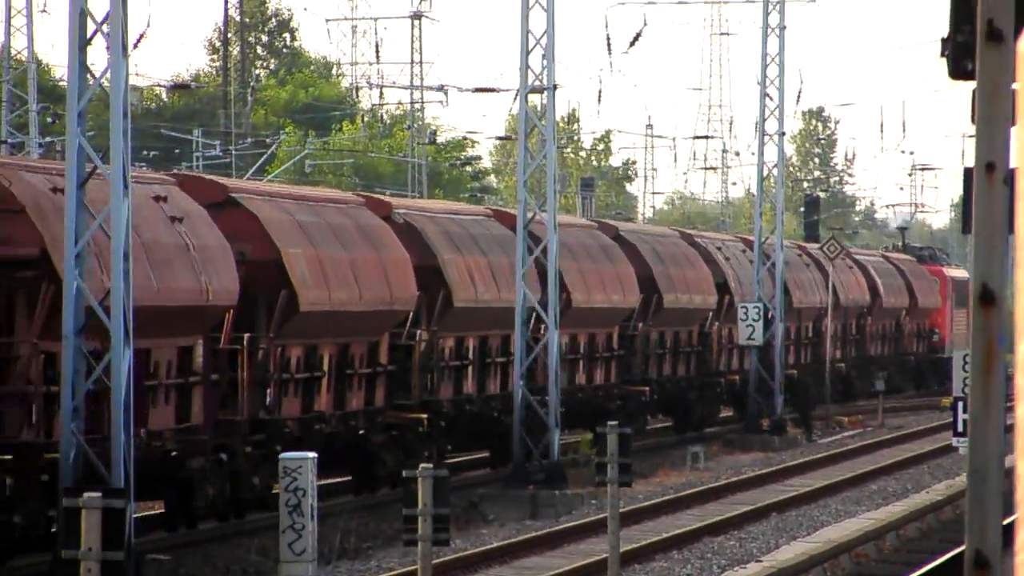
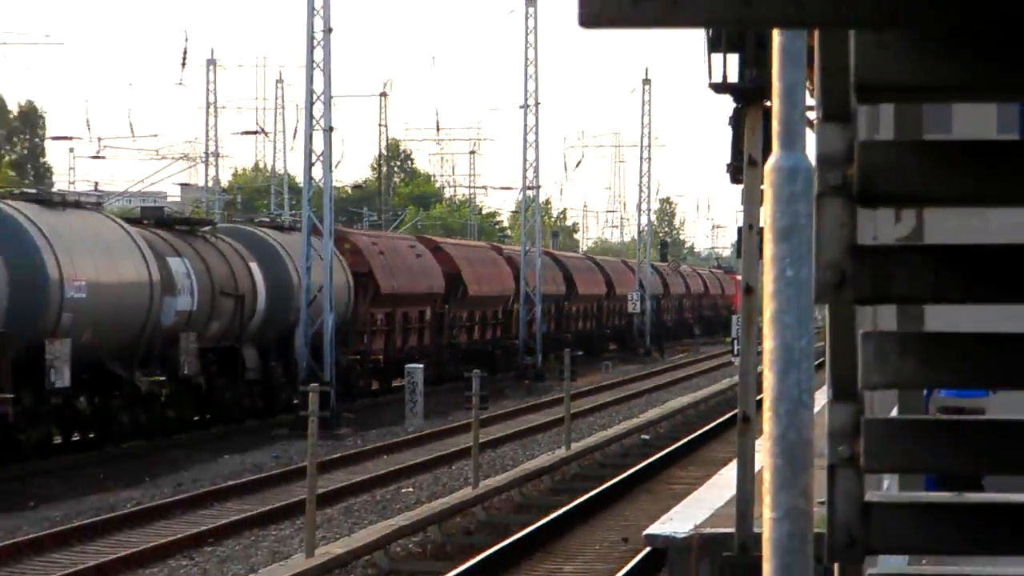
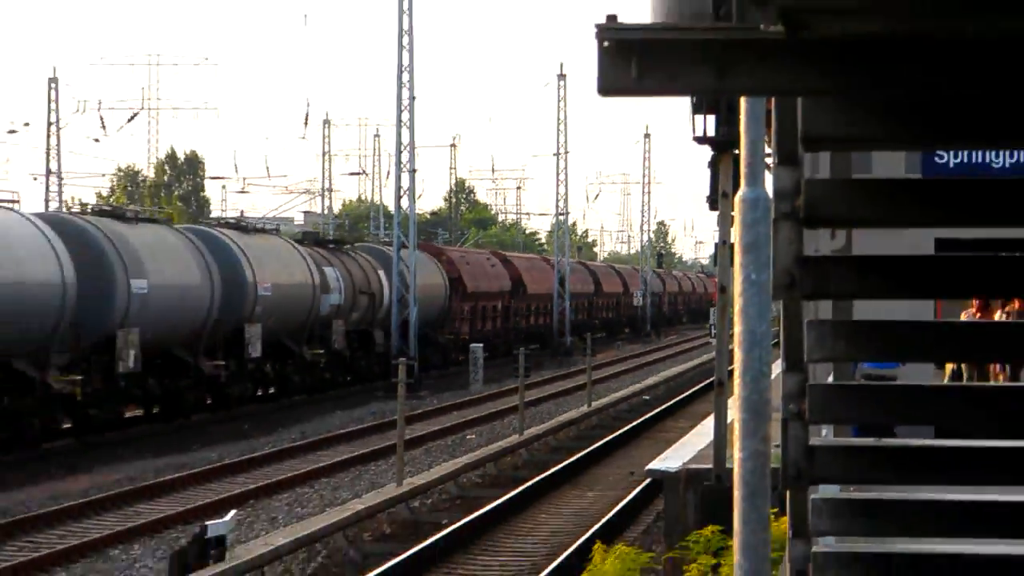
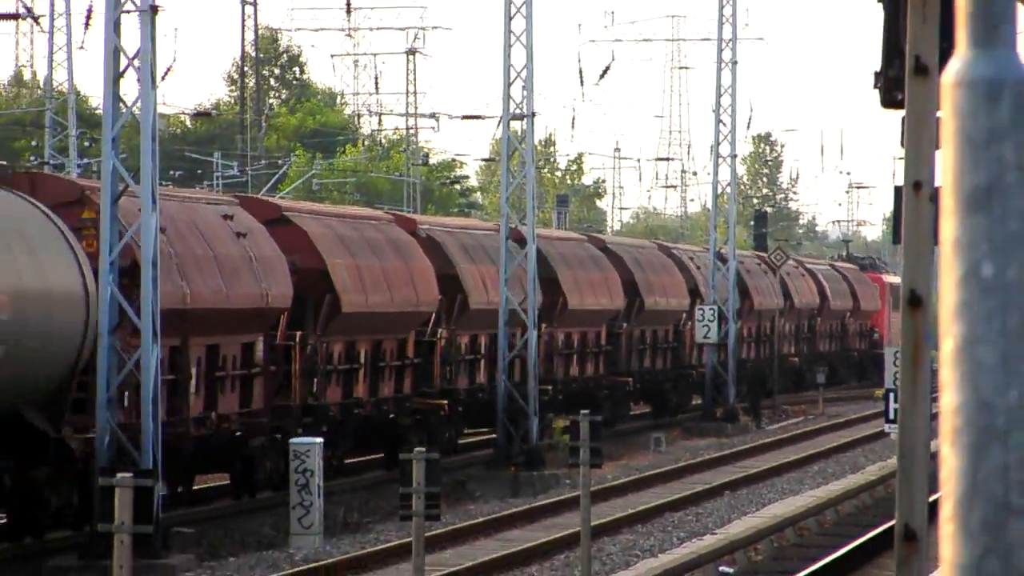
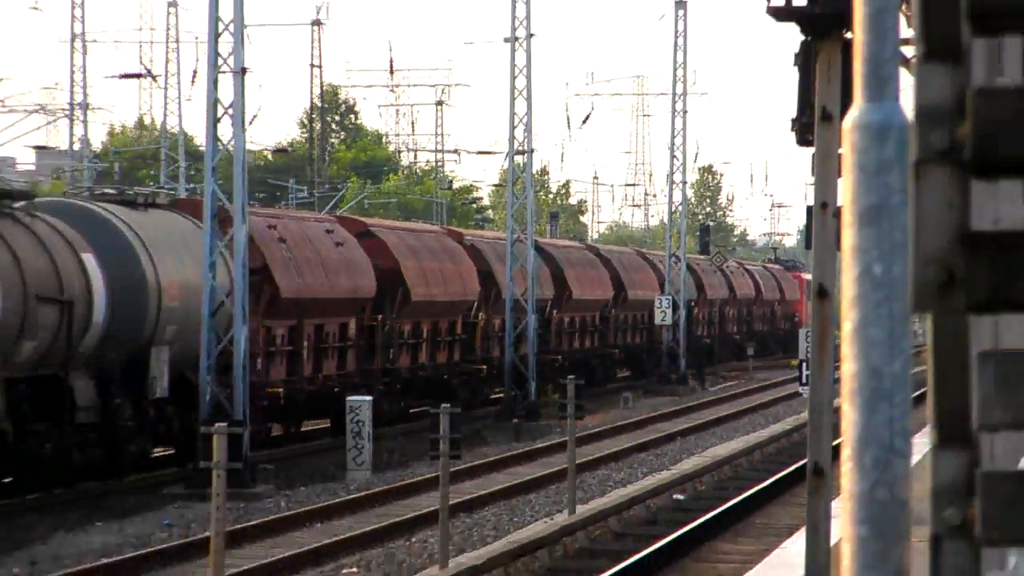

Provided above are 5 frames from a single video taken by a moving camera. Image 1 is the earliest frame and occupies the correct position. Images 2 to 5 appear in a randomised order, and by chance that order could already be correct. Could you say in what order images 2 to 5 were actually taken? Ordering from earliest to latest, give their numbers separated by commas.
4, 5, 2, 3
